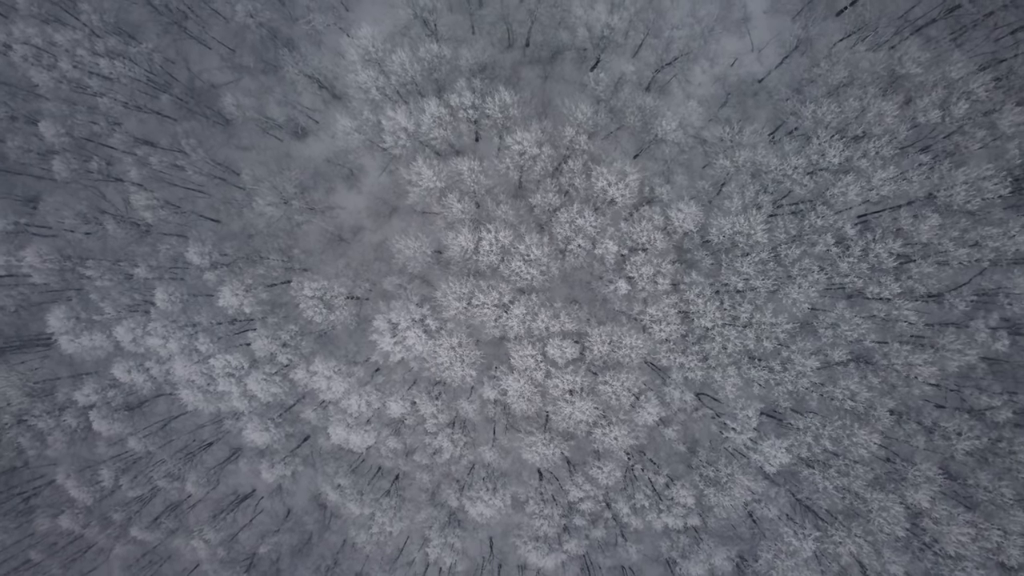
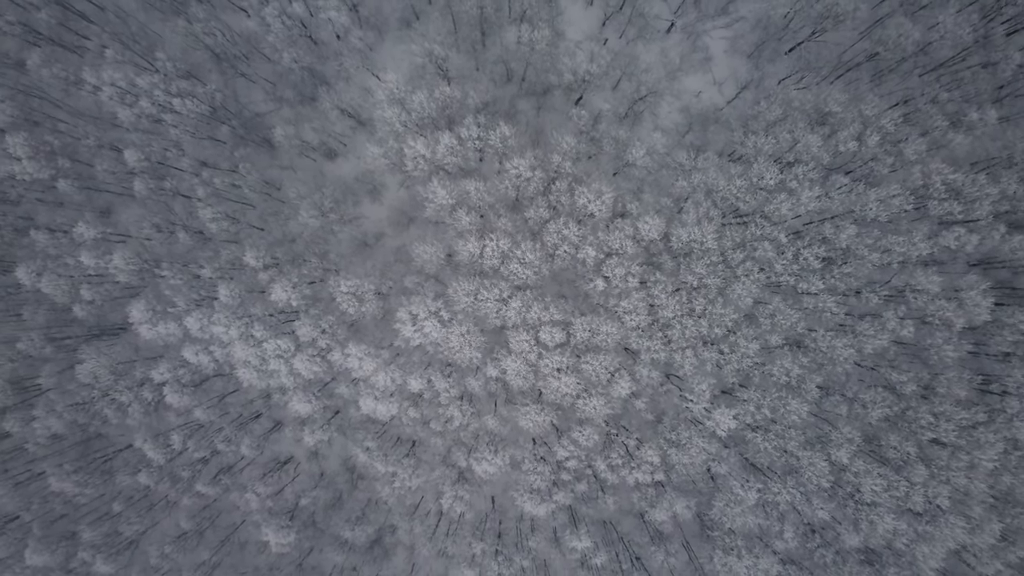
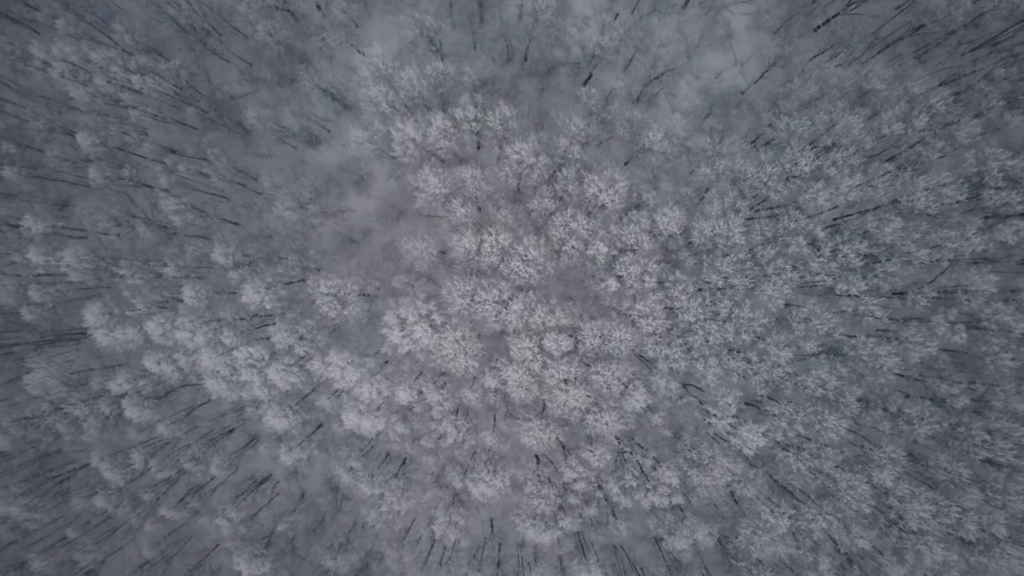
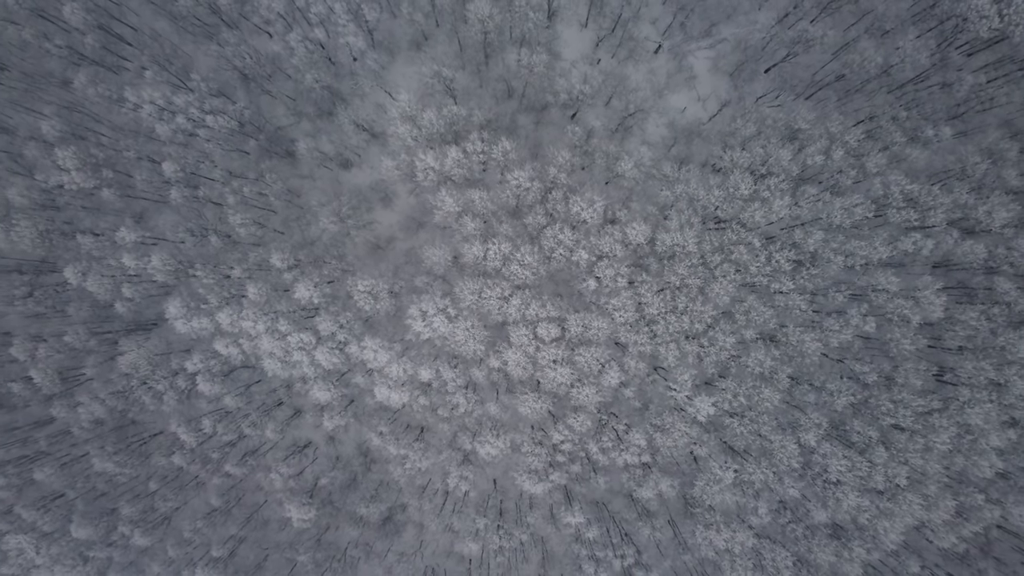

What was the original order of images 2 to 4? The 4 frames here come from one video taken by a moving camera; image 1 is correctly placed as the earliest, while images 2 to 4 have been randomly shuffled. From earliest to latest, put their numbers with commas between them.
3, 2, 4
